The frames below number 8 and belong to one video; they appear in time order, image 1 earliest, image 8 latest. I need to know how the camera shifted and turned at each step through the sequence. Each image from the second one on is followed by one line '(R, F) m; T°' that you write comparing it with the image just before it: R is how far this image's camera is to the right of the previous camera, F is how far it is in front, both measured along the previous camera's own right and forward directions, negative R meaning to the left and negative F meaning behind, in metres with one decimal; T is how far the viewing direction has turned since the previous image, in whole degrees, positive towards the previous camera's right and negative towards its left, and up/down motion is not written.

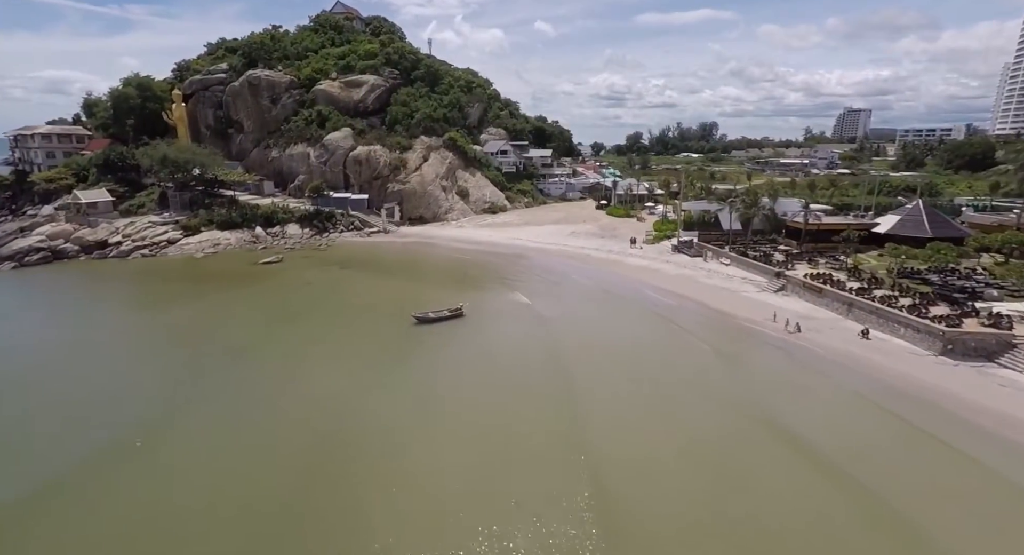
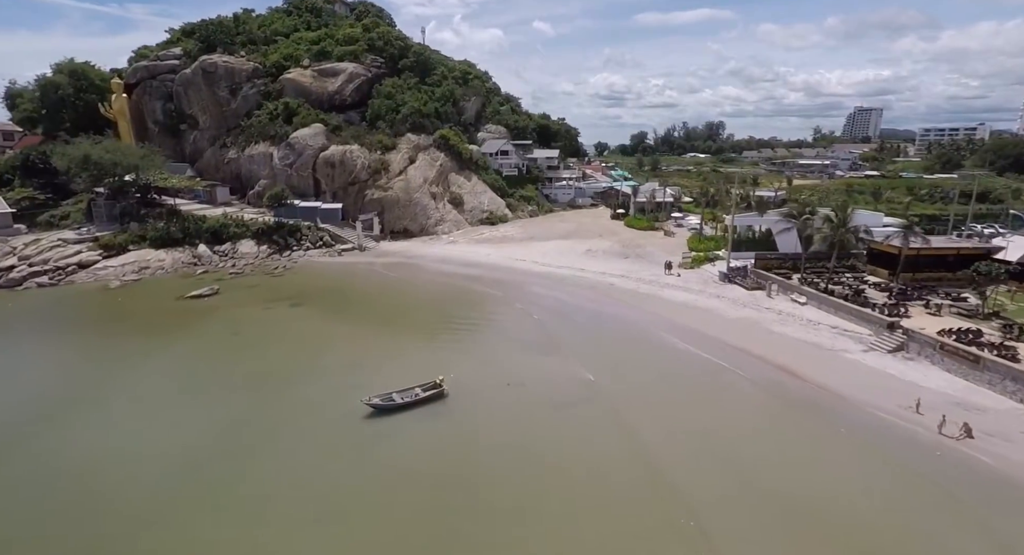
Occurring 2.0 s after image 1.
(-0.3, +10.7) m; 0°
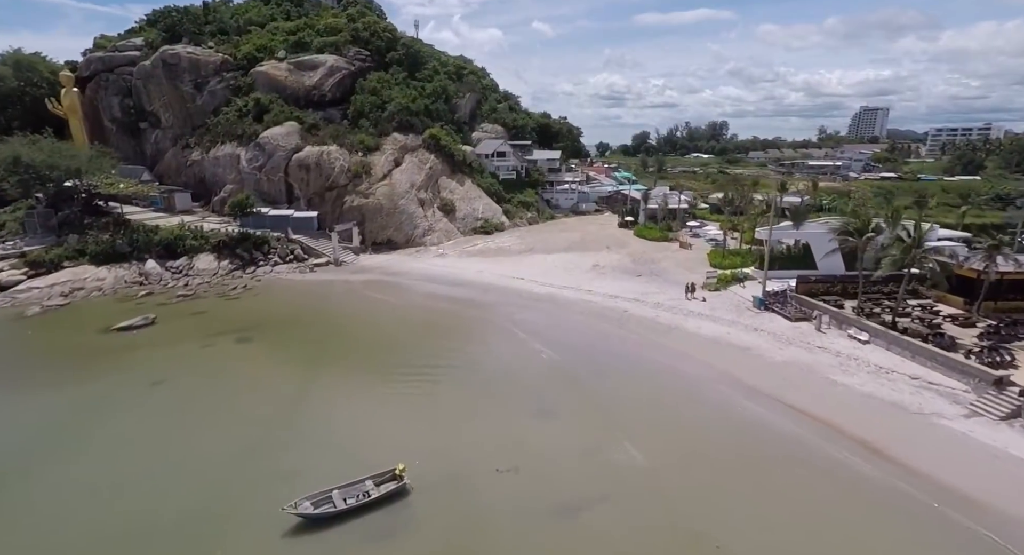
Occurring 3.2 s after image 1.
(+0.3, +6.1) m; 0°
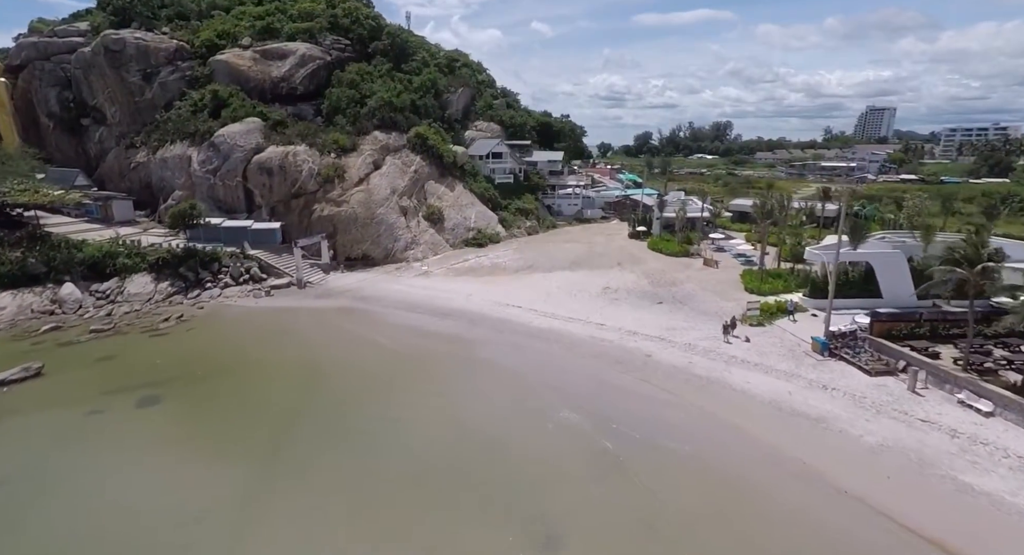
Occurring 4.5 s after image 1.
(+0.3, +7.0) m; 0°
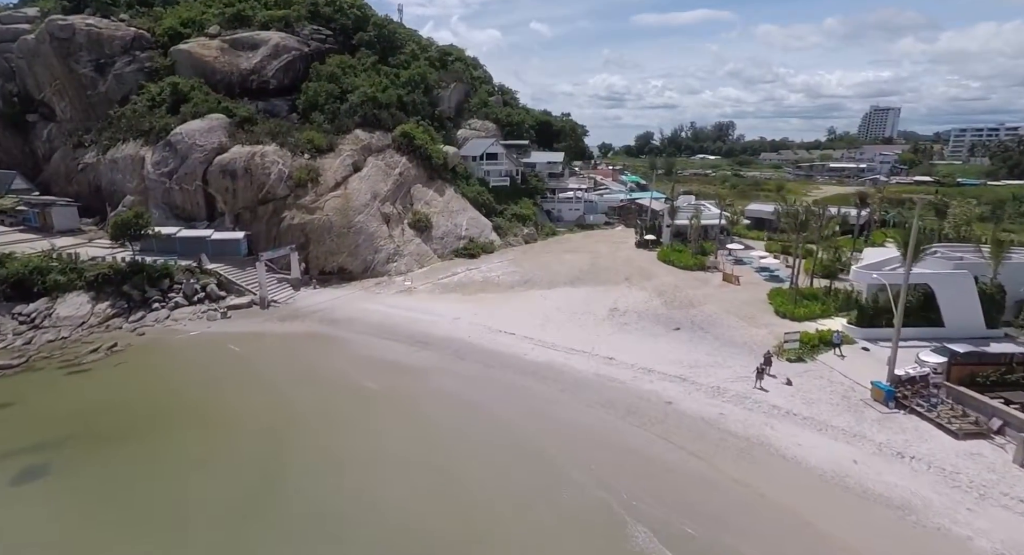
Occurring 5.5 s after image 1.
(+0.4, +4.8) m; 0°
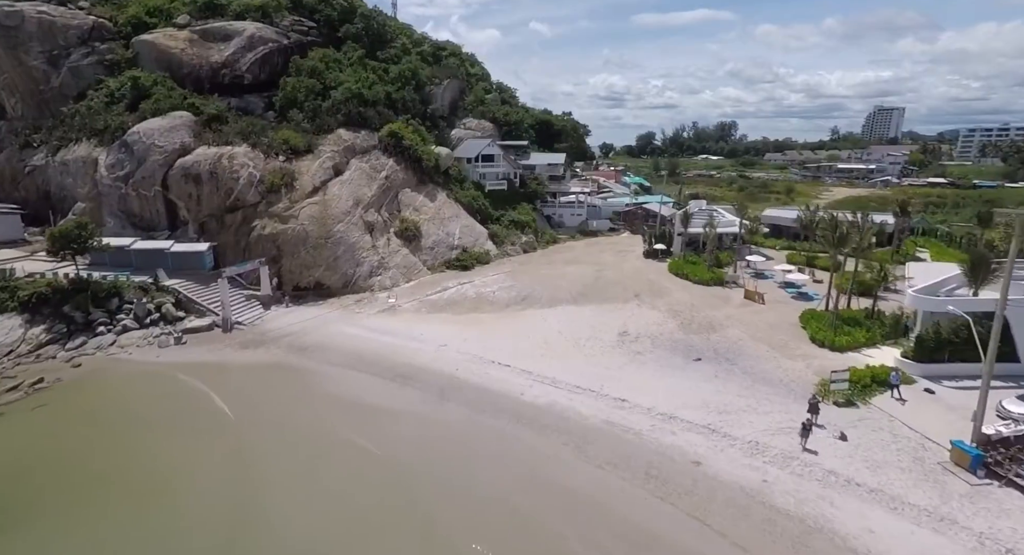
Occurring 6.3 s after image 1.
(+0.2, +4.0) m; 0°
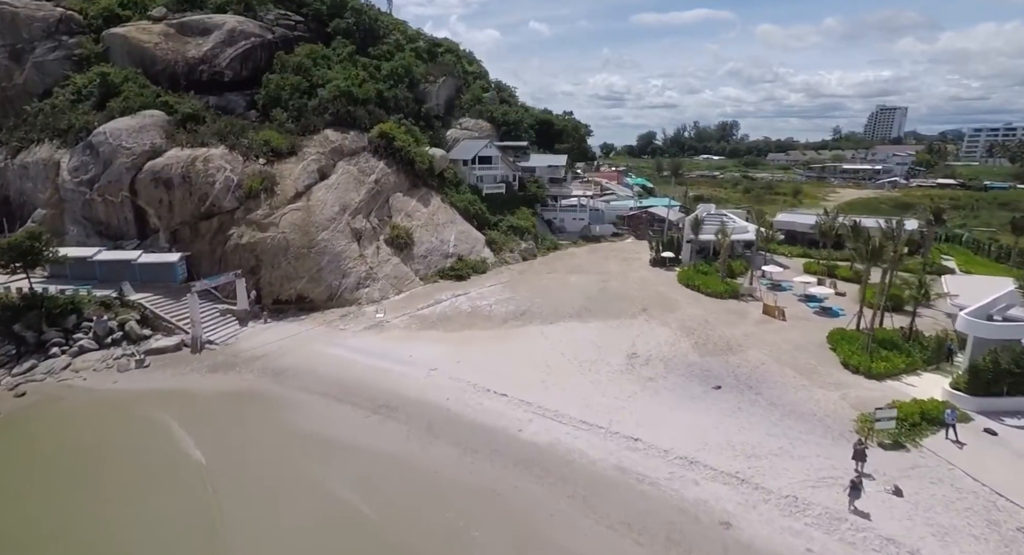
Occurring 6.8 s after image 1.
(+0.1, +2.7) m; 0°
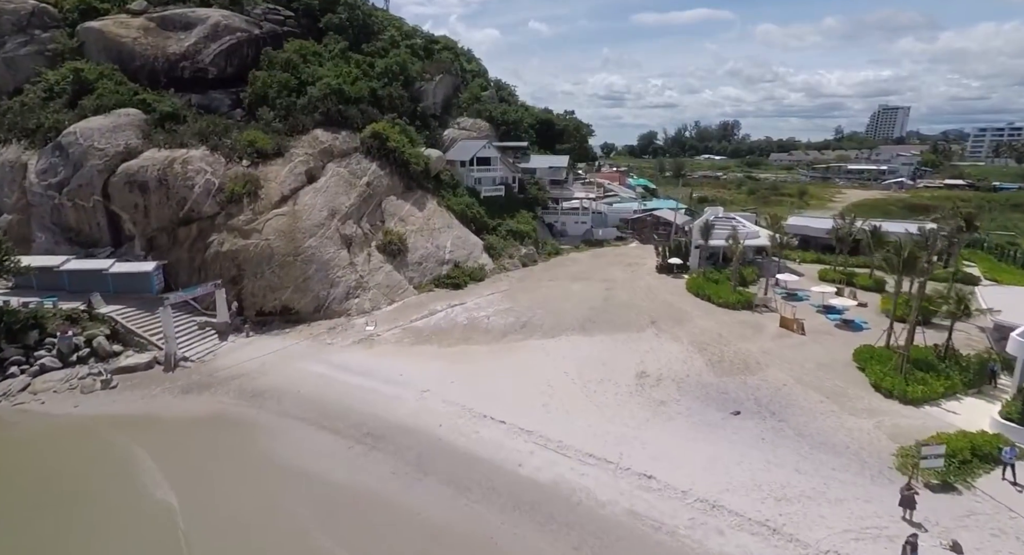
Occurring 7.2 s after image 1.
(0.0, +2.0) m; 0°
